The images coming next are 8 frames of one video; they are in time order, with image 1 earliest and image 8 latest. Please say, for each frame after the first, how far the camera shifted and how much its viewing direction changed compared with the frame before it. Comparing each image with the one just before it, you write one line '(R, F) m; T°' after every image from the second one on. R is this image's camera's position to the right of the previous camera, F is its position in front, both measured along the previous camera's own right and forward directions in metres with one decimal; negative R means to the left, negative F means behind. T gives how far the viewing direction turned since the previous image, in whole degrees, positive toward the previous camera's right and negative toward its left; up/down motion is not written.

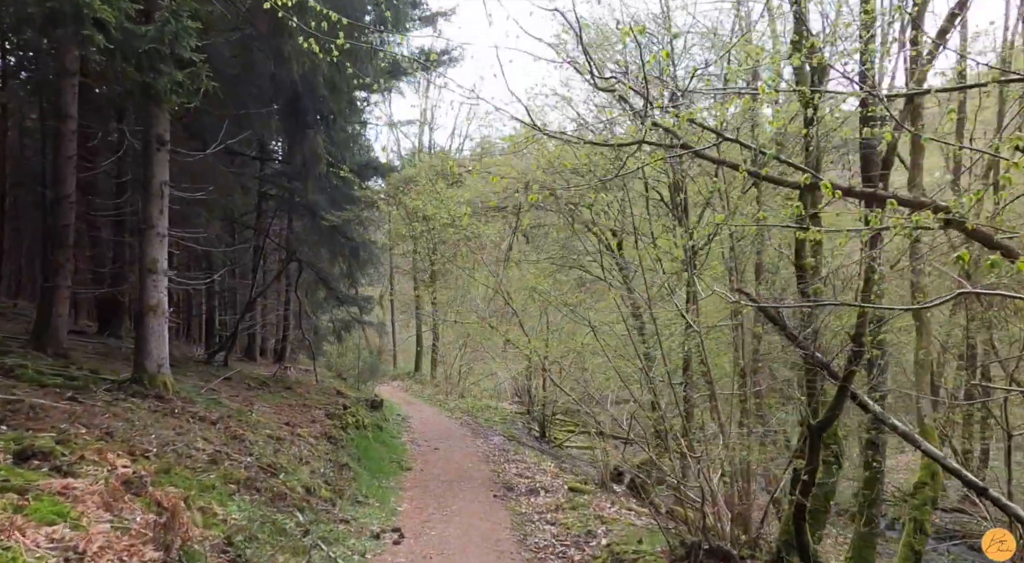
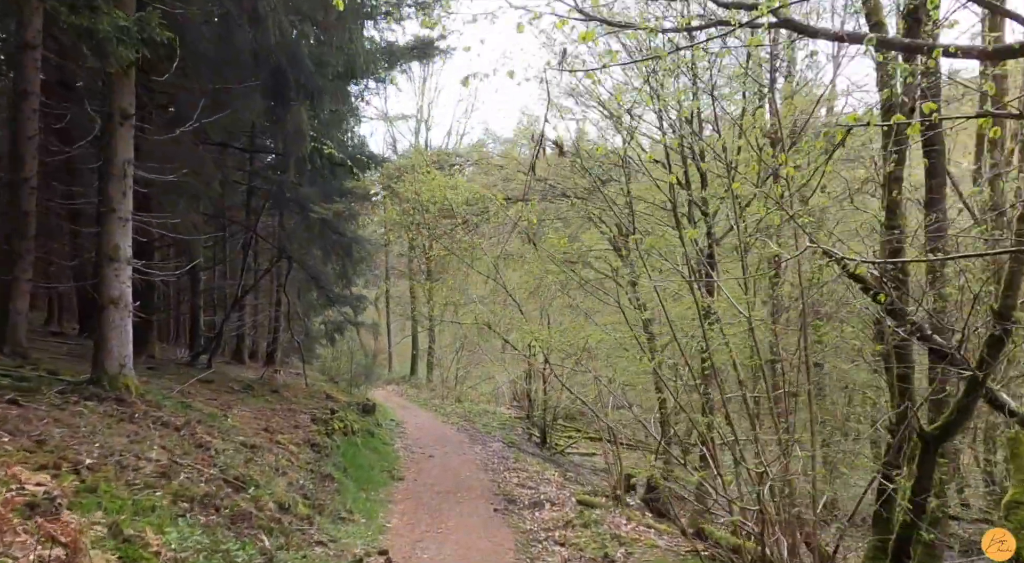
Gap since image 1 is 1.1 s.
(-0.1, +1.0) m; 0°
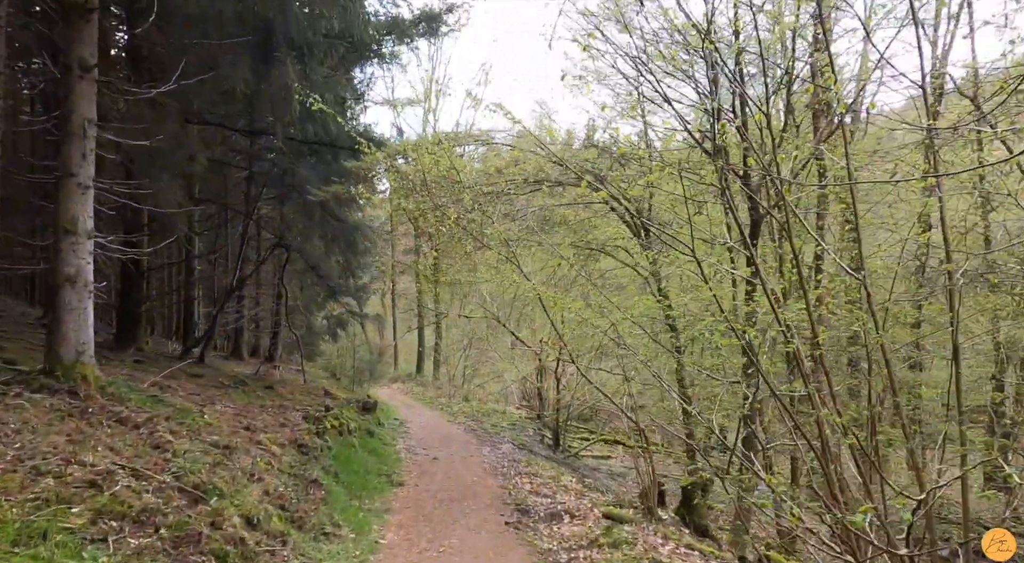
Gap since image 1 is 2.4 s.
(-0.1, +1.1) m; 0°
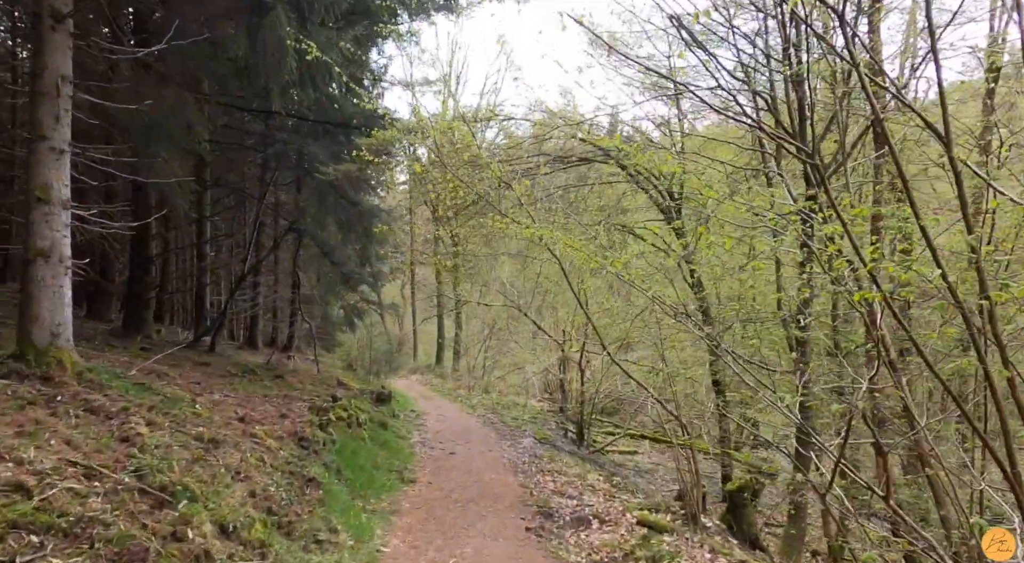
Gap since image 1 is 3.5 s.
(0.0, +0.8) m; -1°
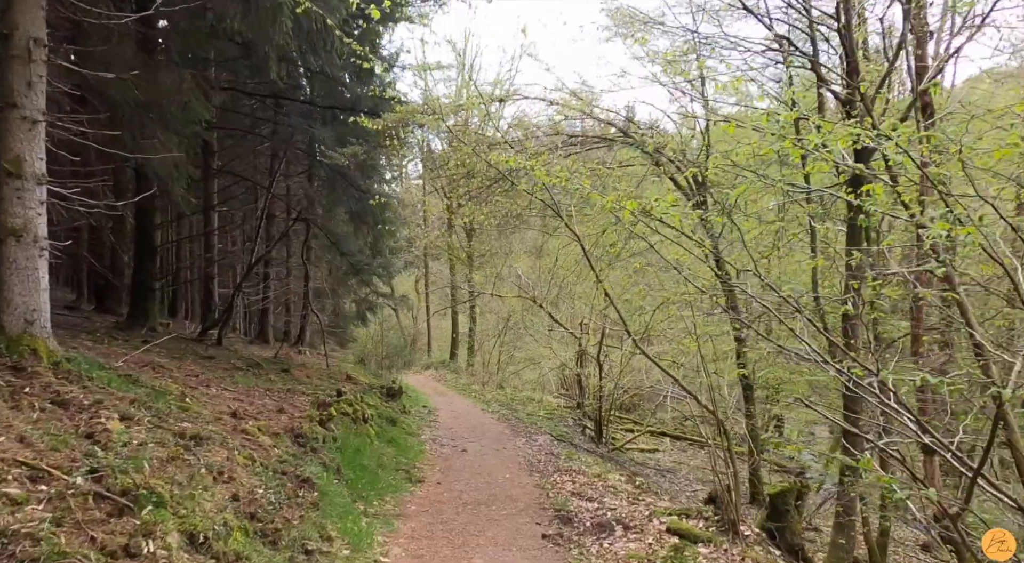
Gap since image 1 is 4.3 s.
(0.0, +0.6) m; -1°
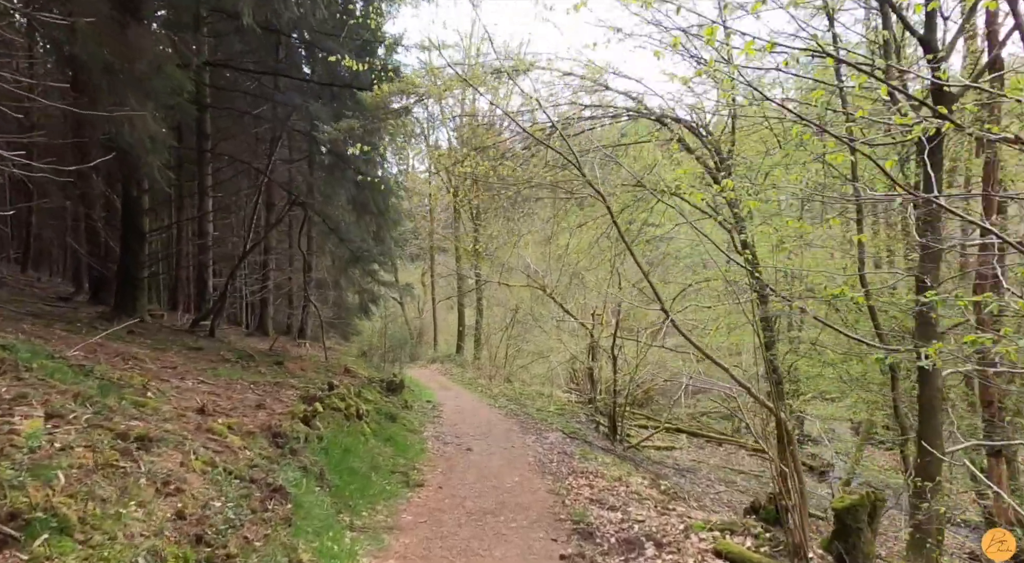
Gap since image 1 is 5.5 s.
(0.0, +1.0) m; 0°
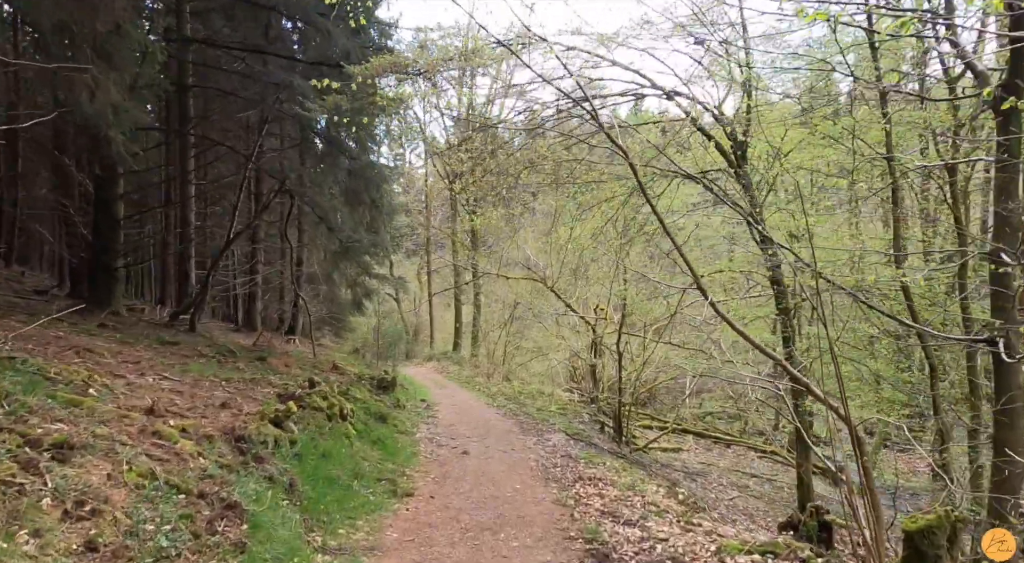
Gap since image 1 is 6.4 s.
(0.0, +0.9) m; 0°
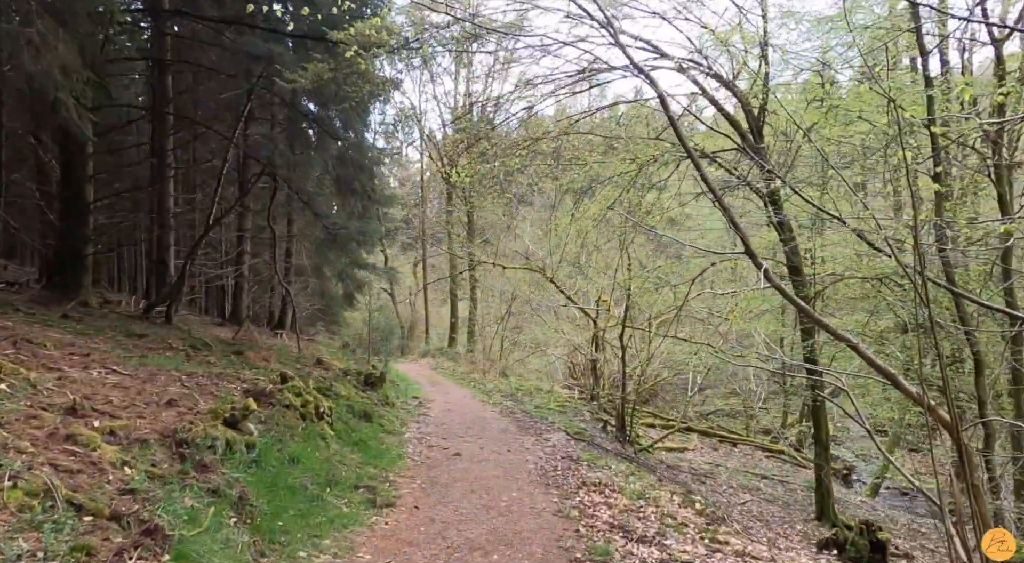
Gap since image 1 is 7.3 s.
(0.0, +0.9) m; 0°
